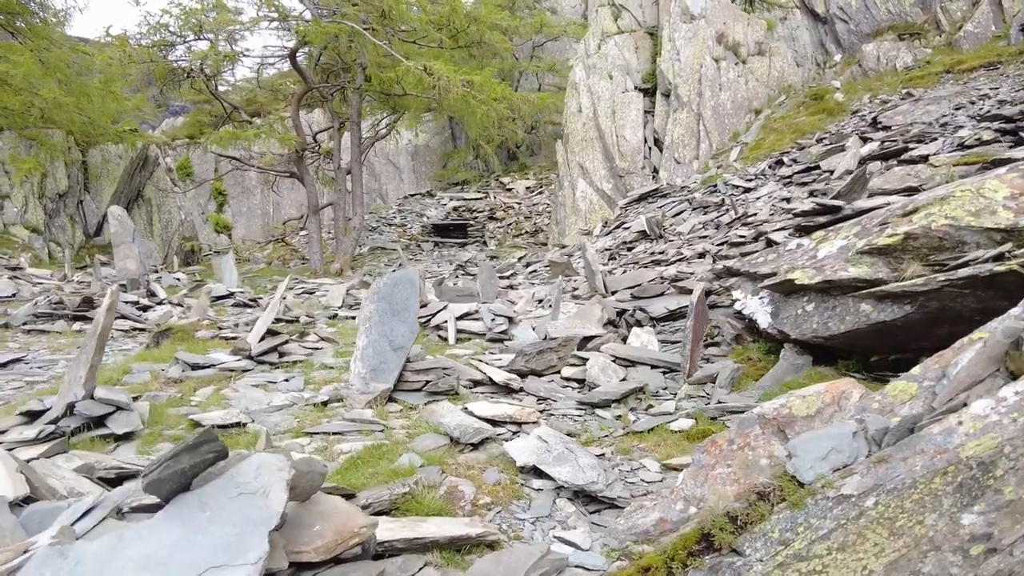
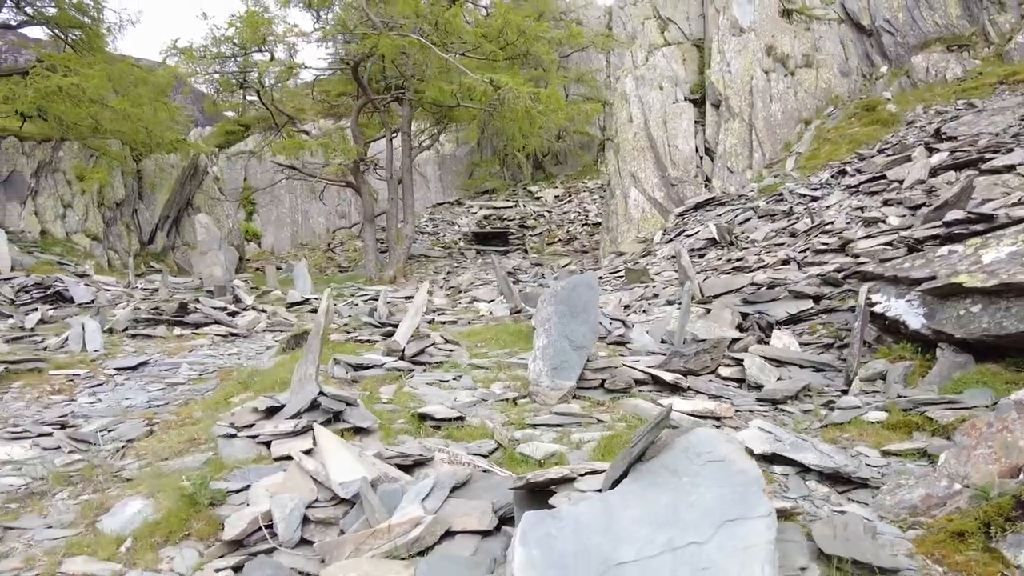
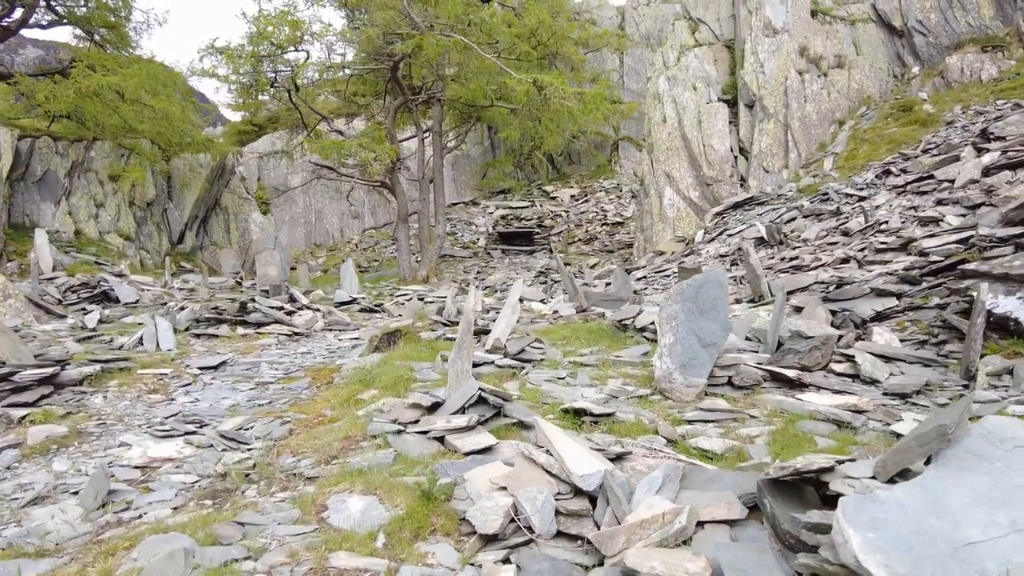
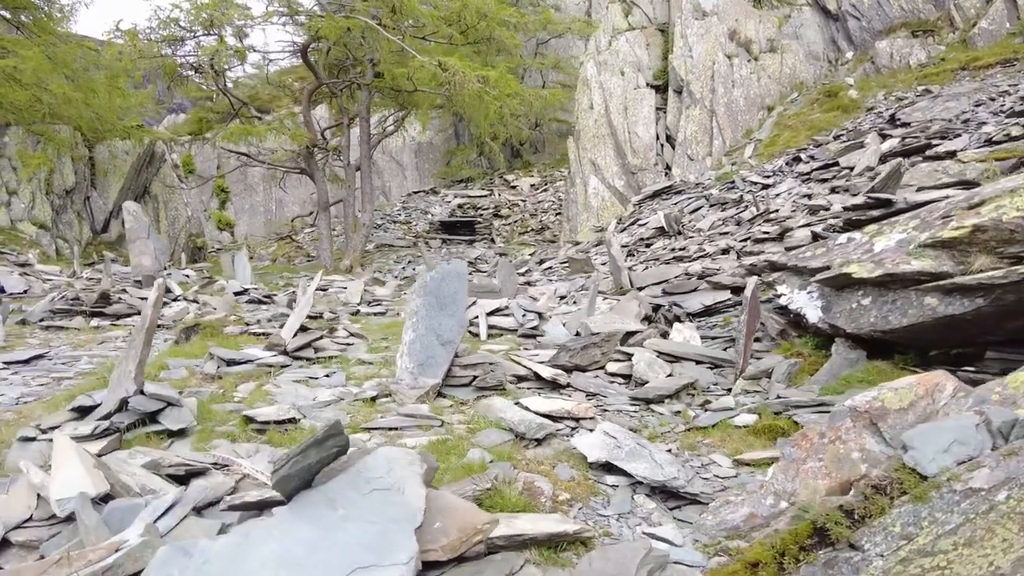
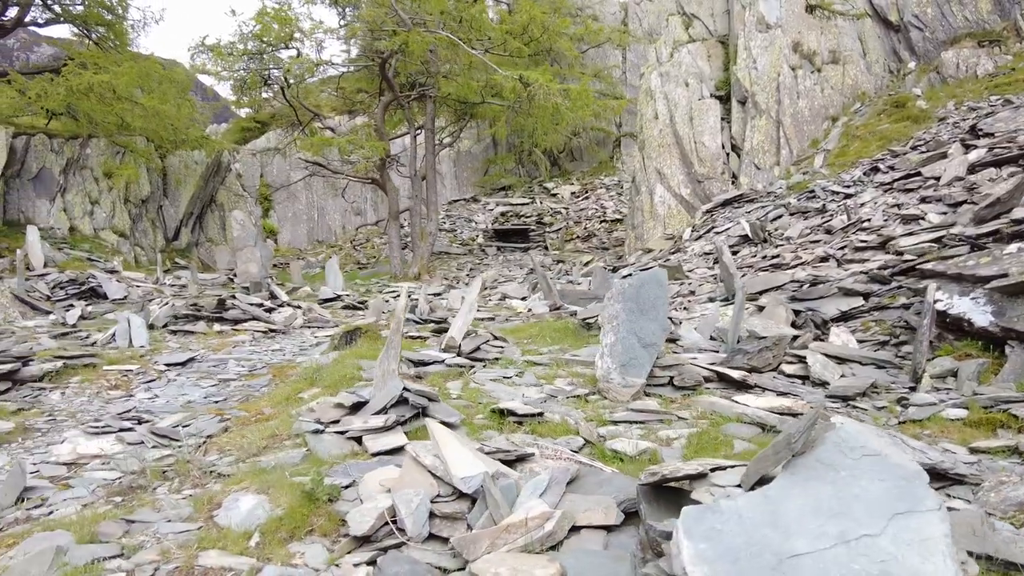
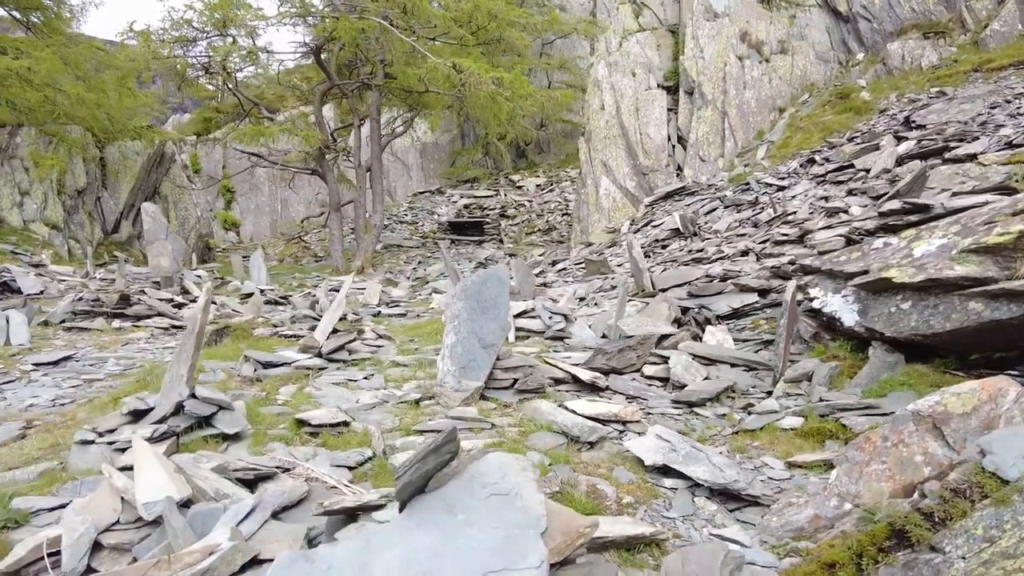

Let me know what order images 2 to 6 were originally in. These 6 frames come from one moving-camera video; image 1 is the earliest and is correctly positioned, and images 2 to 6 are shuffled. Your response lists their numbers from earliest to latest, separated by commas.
4, 6, 2, 5, 3
